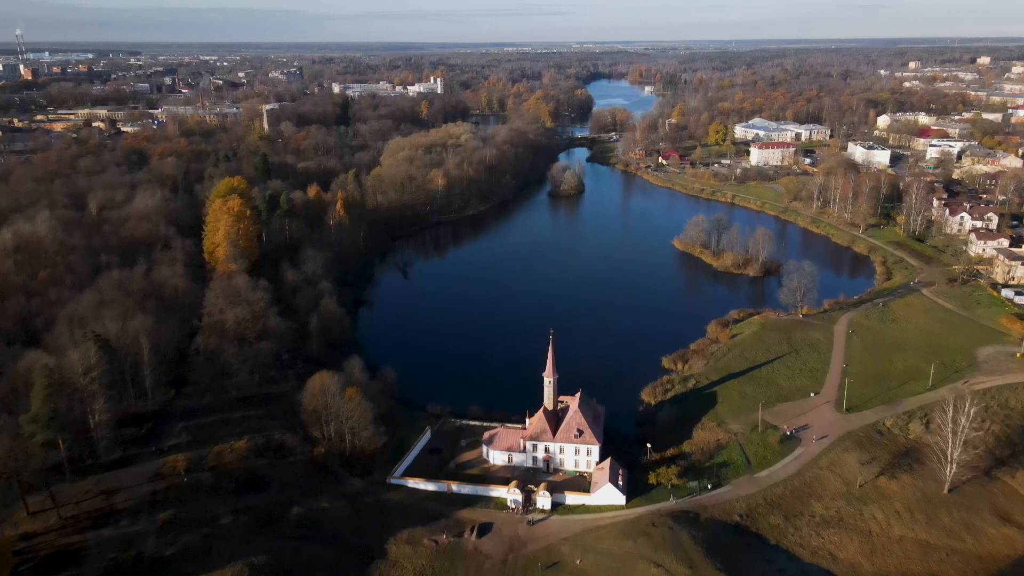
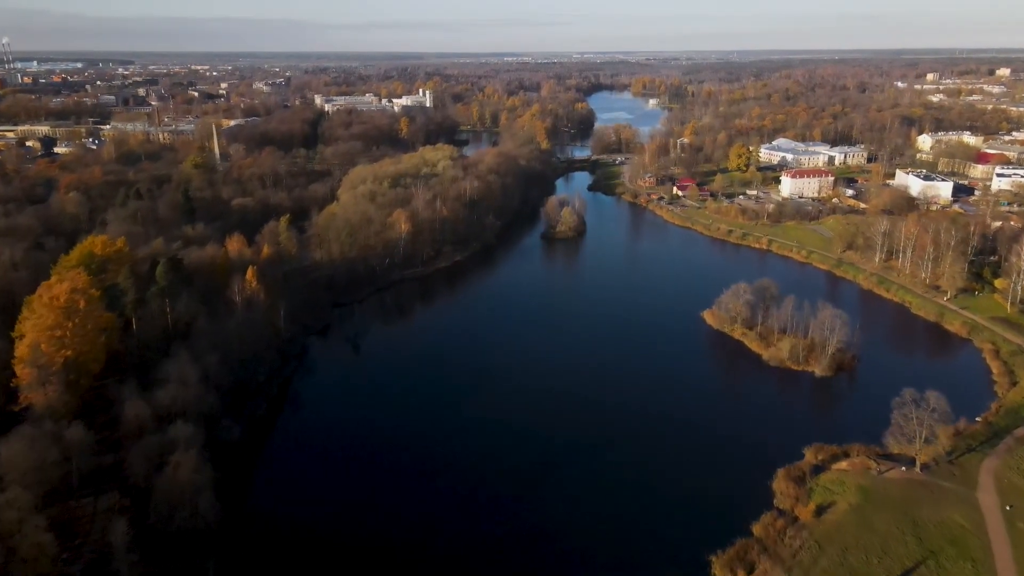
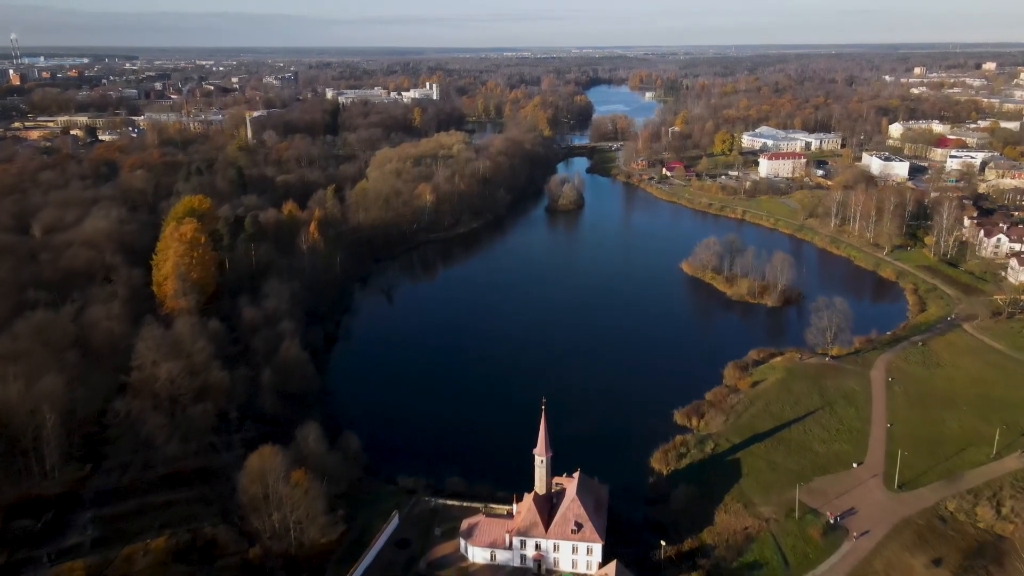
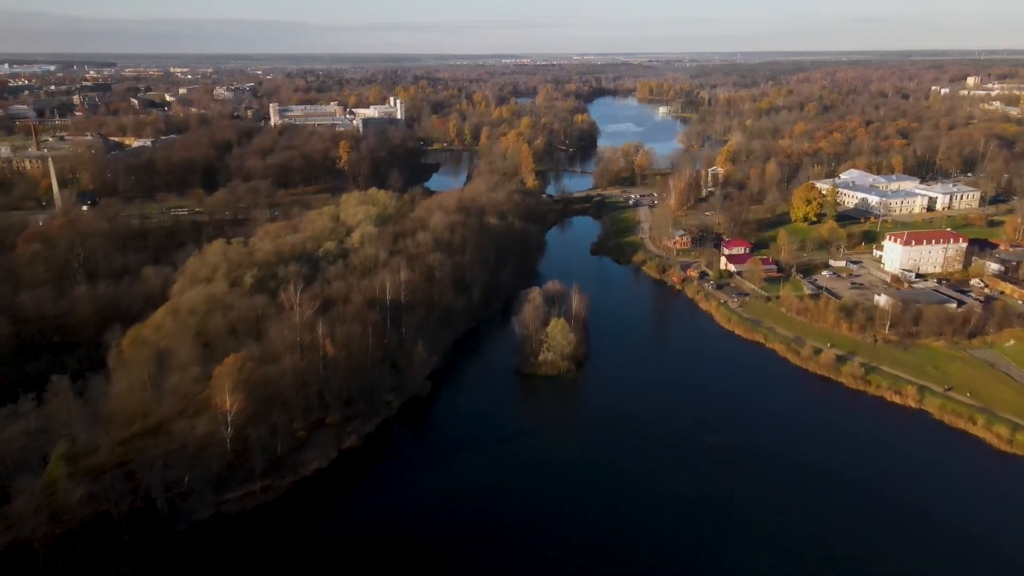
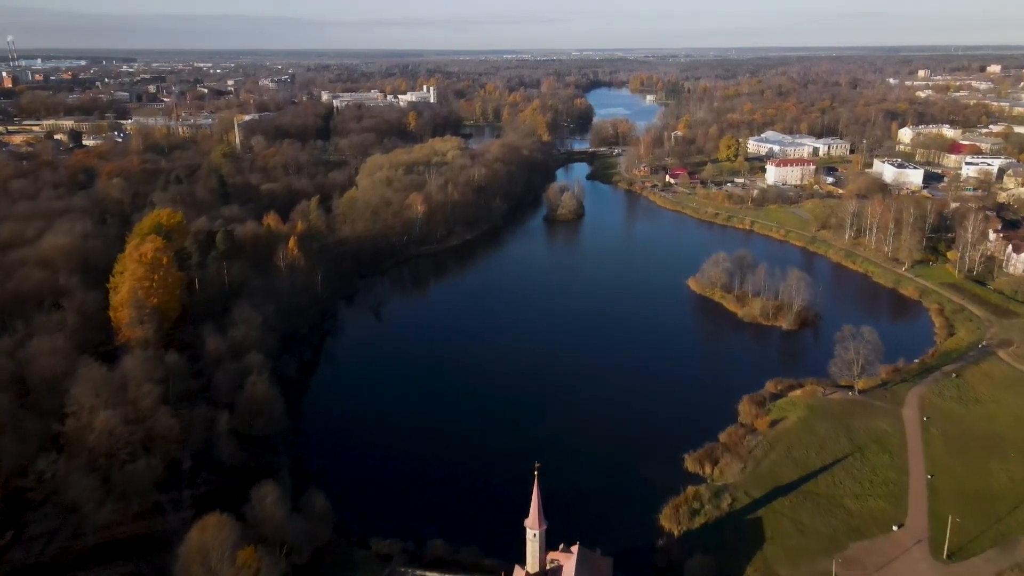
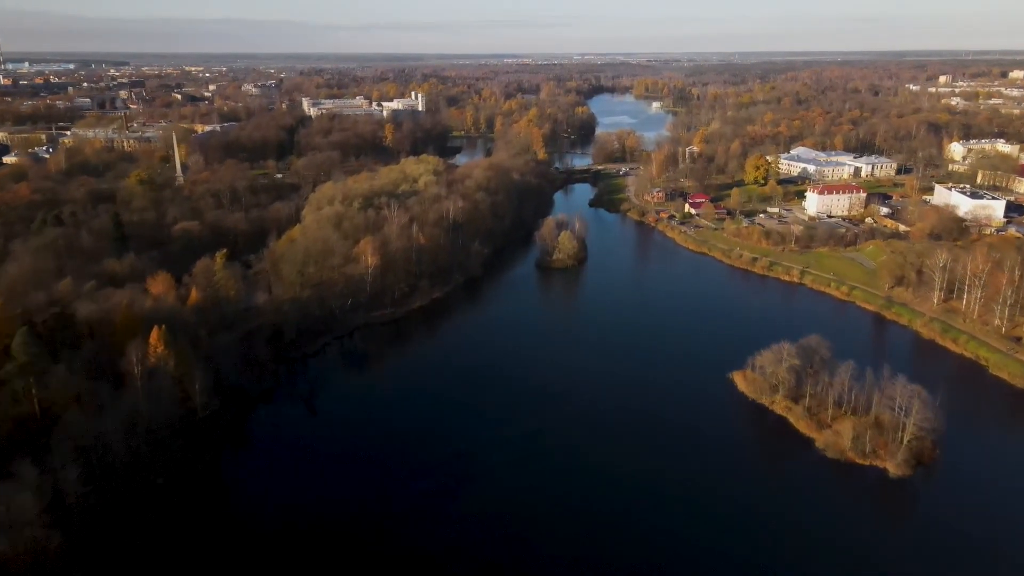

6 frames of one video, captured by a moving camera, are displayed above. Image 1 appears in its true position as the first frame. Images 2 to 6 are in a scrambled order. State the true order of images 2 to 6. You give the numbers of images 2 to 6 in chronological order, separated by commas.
3, 5, 2, 6, 4
